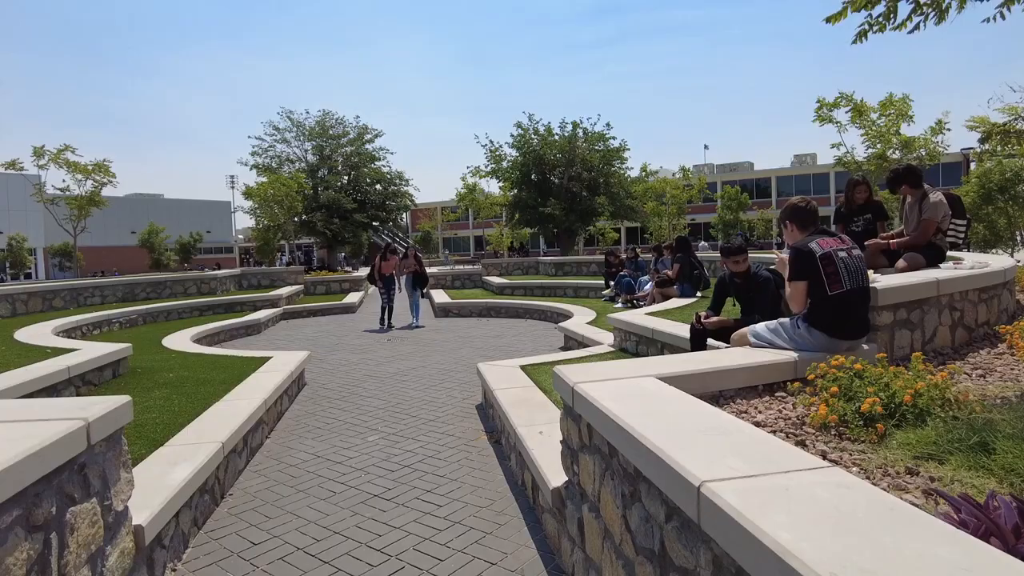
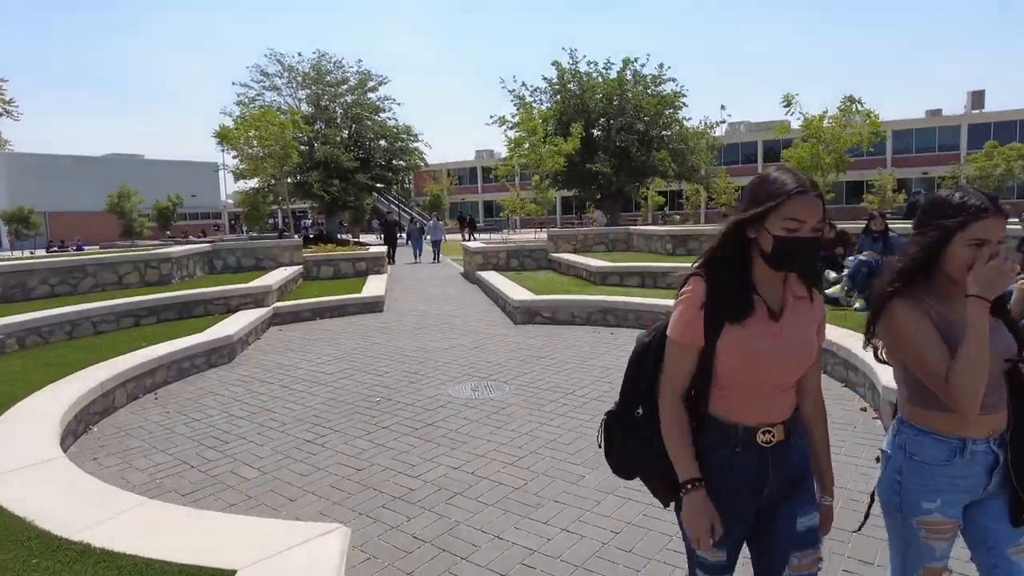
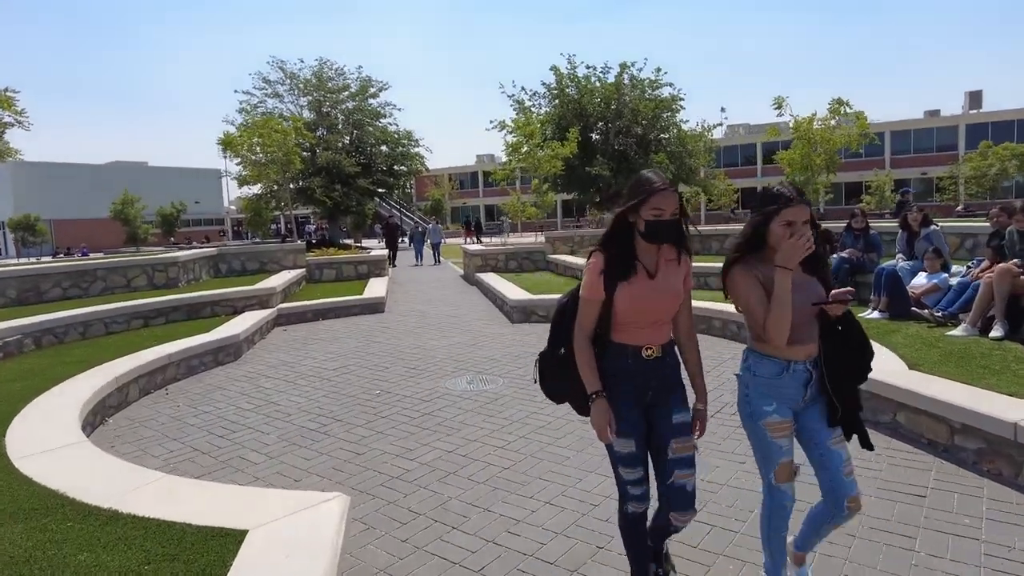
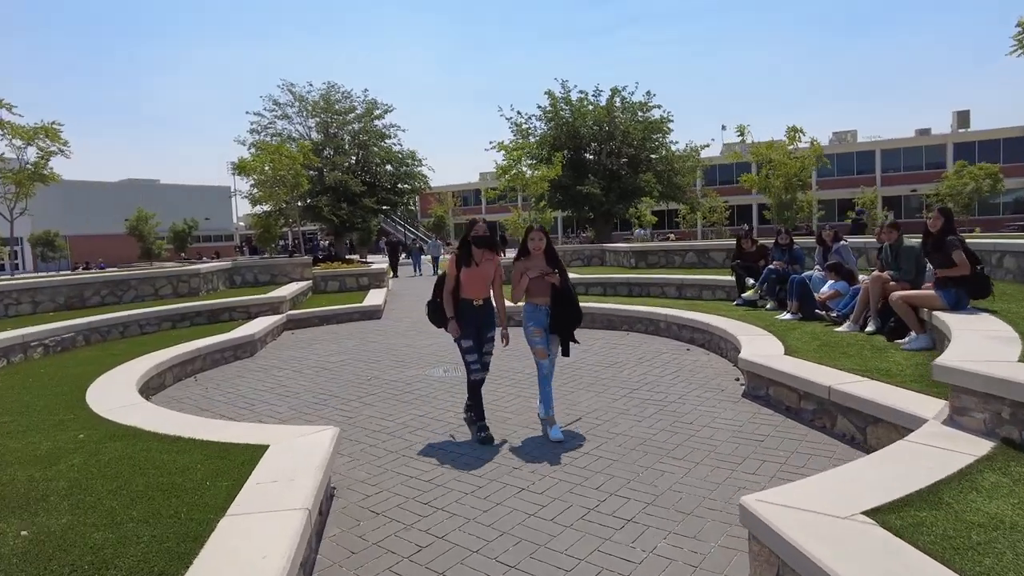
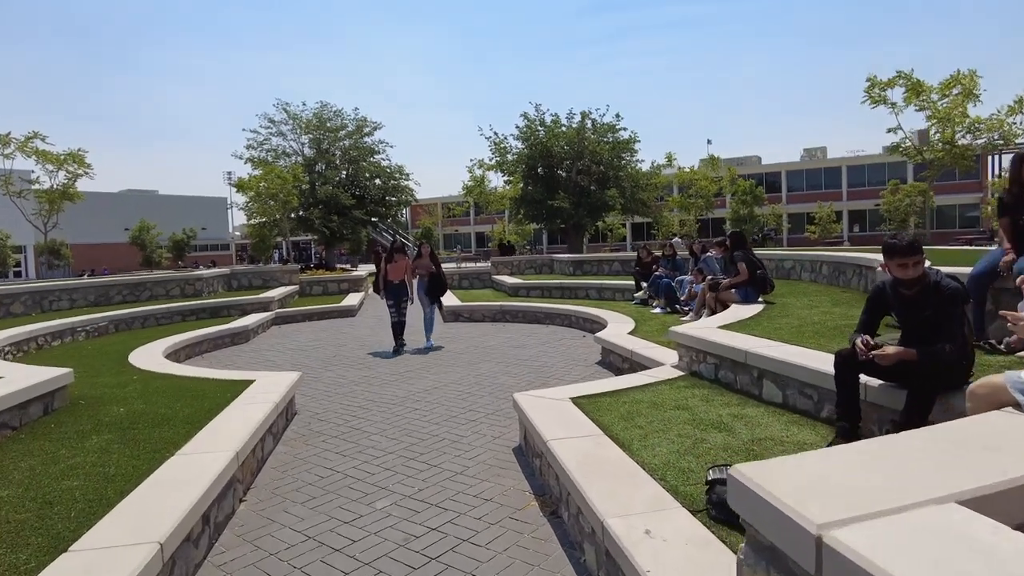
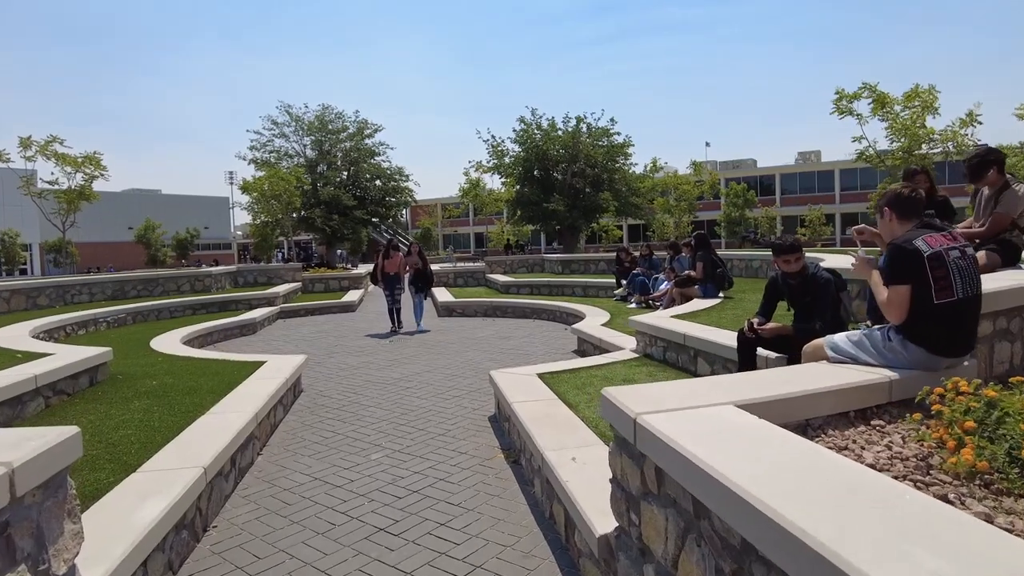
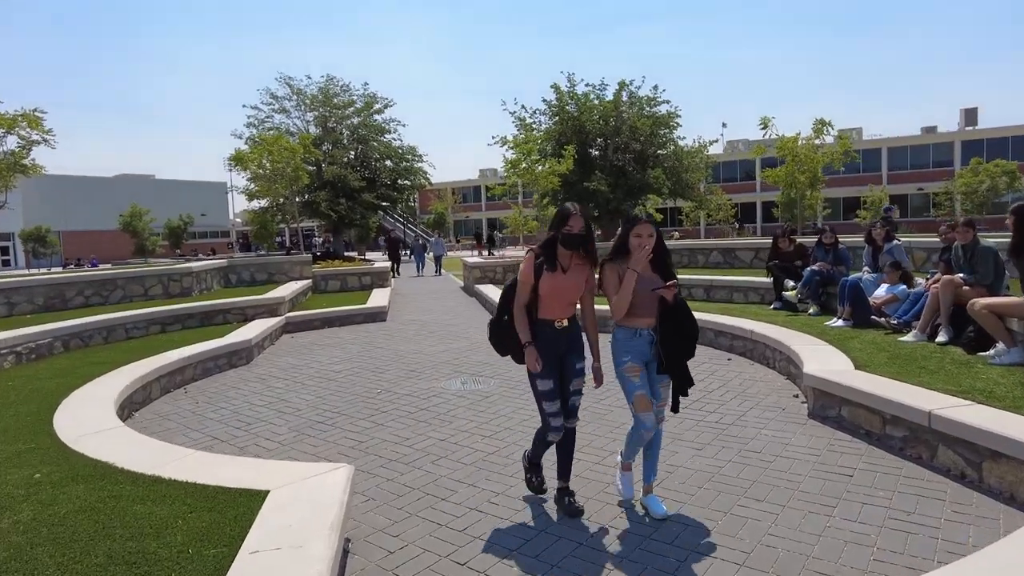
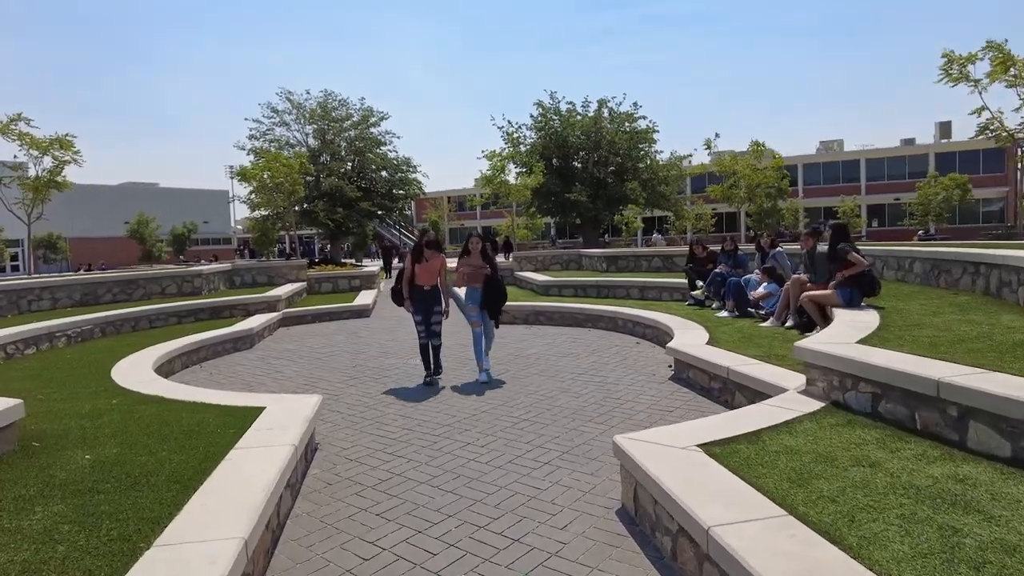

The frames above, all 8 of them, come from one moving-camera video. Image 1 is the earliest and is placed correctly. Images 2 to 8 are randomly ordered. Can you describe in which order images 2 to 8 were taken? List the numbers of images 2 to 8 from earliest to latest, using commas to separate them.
6, 5, 8, 4, 7, 3, 2
